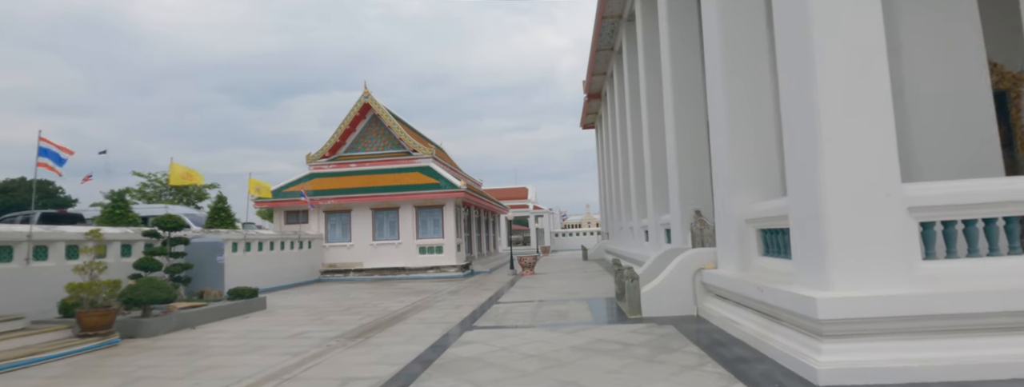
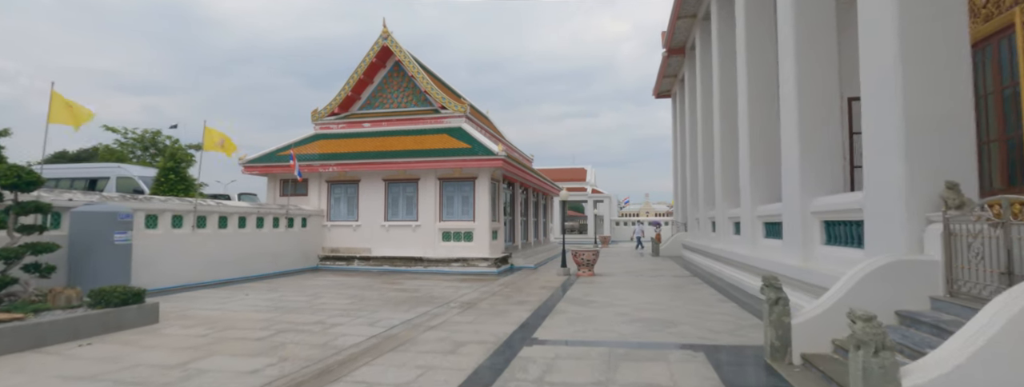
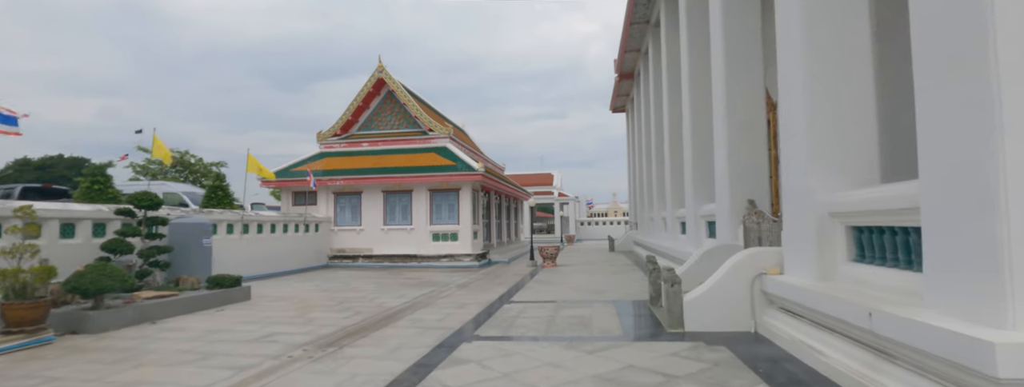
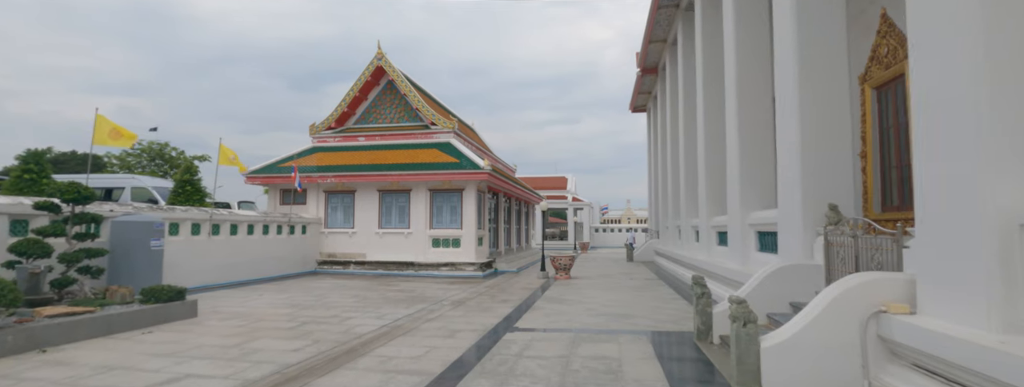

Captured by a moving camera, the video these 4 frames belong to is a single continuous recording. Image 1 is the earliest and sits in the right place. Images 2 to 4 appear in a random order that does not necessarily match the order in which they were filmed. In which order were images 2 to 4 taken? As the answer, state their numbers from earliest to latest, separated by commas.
3, 4, 2
